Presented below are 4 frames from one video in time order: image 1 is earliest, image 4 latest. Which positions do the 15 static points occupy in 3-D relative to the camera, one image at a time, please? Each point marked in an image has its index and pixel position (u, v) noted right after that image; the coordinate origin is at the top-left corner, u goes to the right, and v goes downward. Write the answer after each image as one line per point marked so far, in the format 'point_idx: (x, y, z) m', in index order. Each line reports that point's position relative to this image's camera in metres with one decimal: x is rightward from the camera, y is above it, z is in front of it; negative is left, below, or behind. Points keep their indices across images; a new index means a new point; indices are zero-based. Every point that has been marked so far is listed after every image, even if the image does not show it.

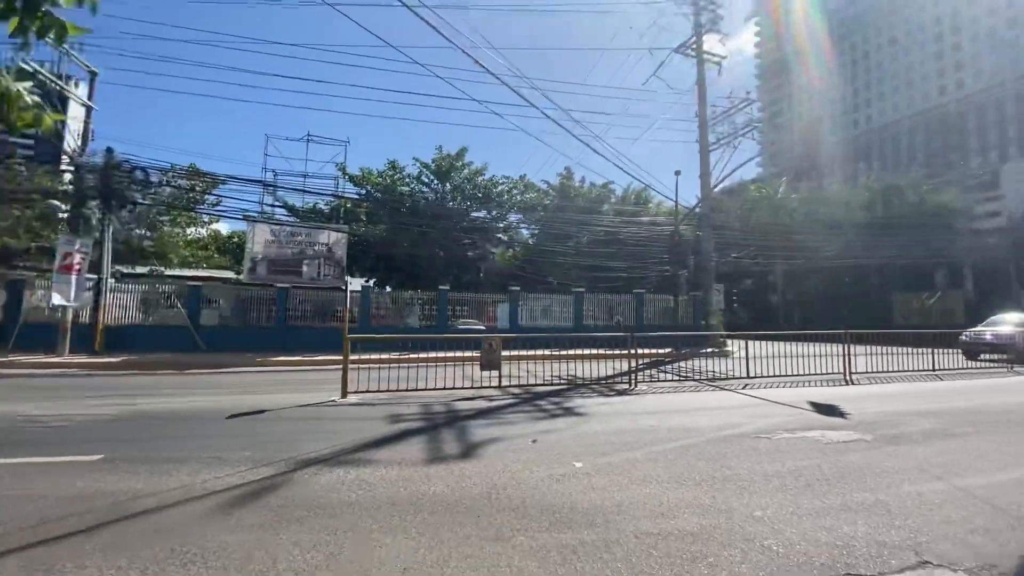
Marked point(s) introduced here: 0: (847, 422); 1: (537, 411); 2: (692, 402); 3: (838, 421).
0: (+6.3, -2.5, +8.2) m
1: (+0.6, -2.8, +9.7) m
2: (+4.3, -2.7, +10.3) m
3: (+6.2, -2.5, +8.3) m
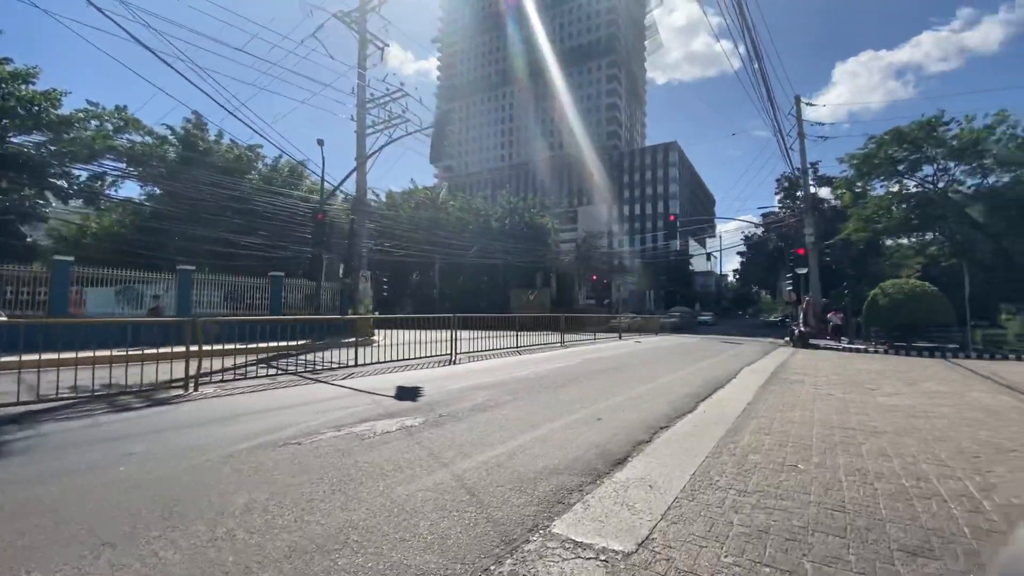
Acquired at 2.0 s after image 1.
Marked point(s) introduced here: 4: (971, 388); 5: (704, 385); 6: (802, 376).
0: (-1.7, -2.0, +7.5) m
1: (-7.1, -2.0, +5.1) m
2: (-4.7, -2.1, +7.9) m
3: (-1.9, -2.0, +7.5) m
4: (+9.5, -2.1, +9.1) m
5: (+4.1, -2.1, +9.3) m
6: (+7.3, -2.2, +10.9) m
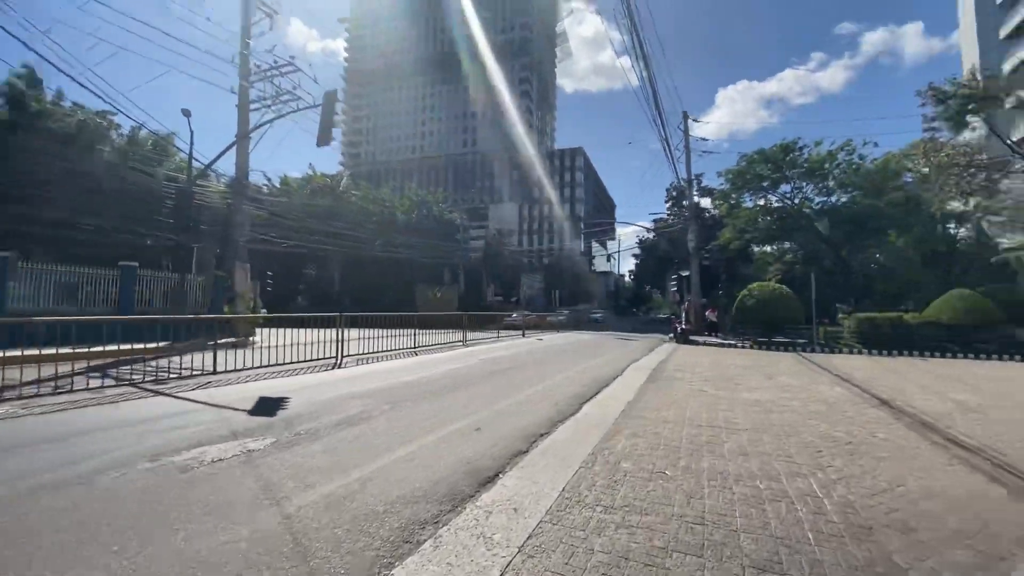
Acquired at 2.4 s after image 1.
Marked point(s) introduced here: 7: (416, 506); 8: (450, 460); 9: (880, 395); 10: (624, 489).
0: (-3.6, -2.0, +6.4) m
1: (-8.4, -1.9, +3.0) m
2: (-6.6, -2.0, +6.2) m
3: (-3.7, -2.0, +6.4) m
4: (+7.1, -2.2, +10.2) m
5: (+1.7, -2.1, +9.4) m
6: (+4.5, -2.2, +11.5) m
7: (-0.8, -1.9, +3.7) m
8: (-0.6, -1.9, +4.7) m
9: (+7.3, -2.1, +8.6) m
10: (+1.0, -1.9, +4.0) m
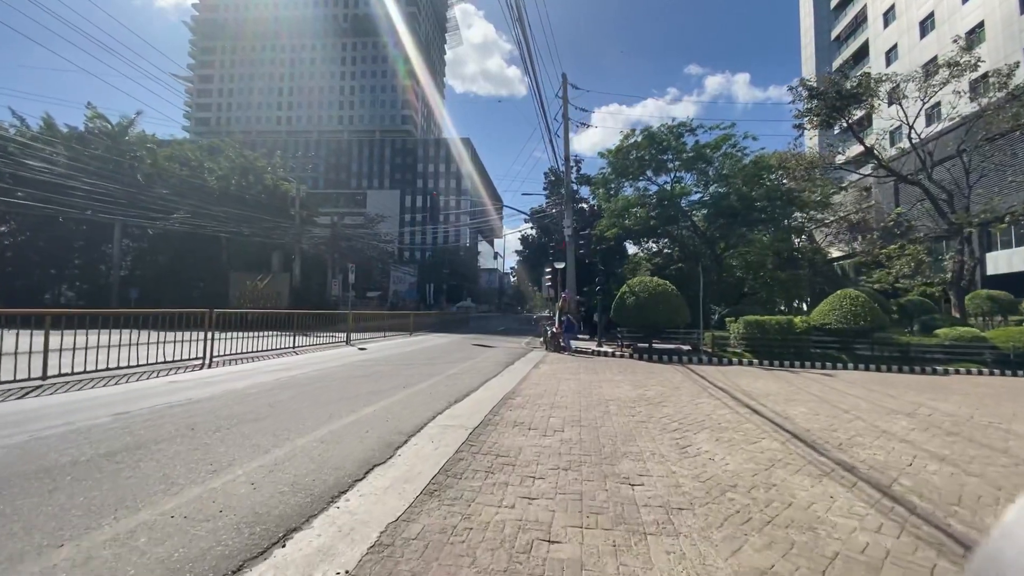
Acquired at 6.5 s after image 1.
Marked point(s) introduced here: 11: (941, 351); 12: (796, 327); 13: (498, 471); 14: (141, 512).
0: (-6.4, -1.6, -1.2) m
1: (-10.2, -1.4, -5.8) m
2: (-9.2, -1.5, -2.2) m
3: (-6.5, -1.6, -1.3) m
4: (+3.0, -2.0, +5.1) m
5: (-2.0, -1.8, +2.9) m
6: (+0.2, -2.0, +5.7) m
7: (-3.0, -1.5, -3.2) m
8: (-3.1, -1.5, -2.2) m
9: (+3.6, -1.9, +3.6) m
10: (-1.3, -1.6, -2.4) m
11: (+16.1, -2.4, +16.4) m
12: (+11.3, -1.5, +17.5) m
13: (-0.2, -1.9, +4.5) m
14: (-2.9, -1.8, +3.5) m
